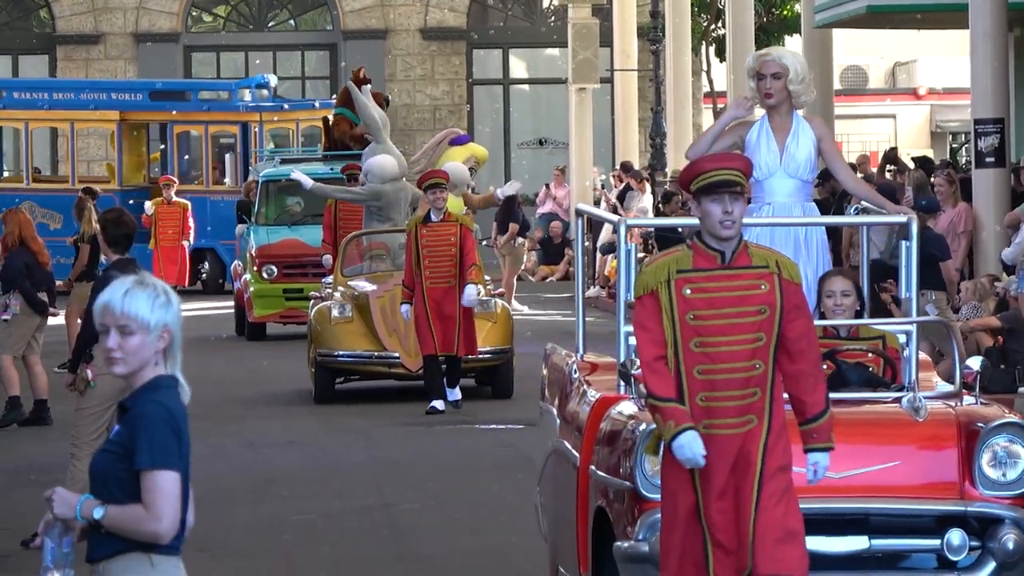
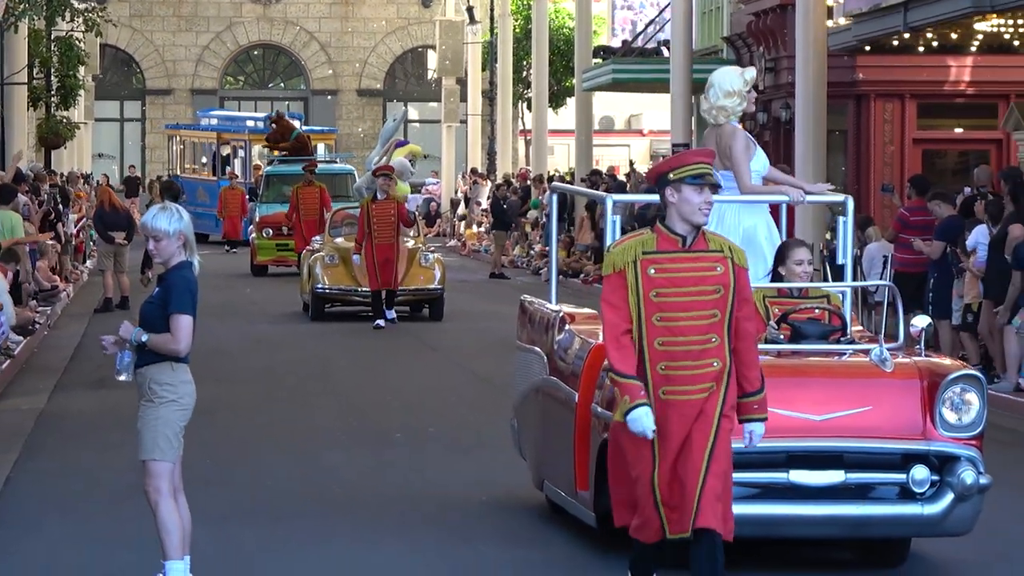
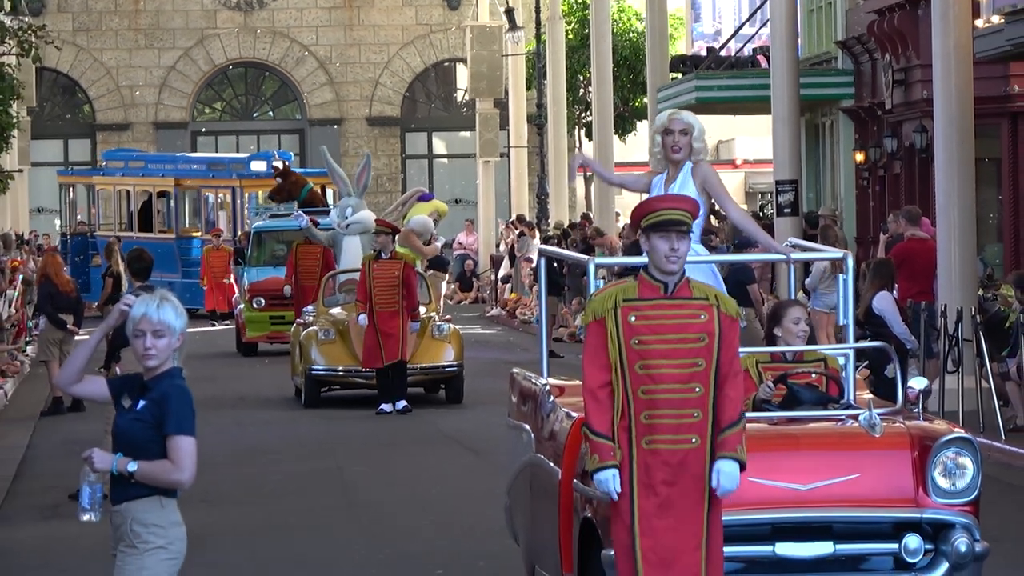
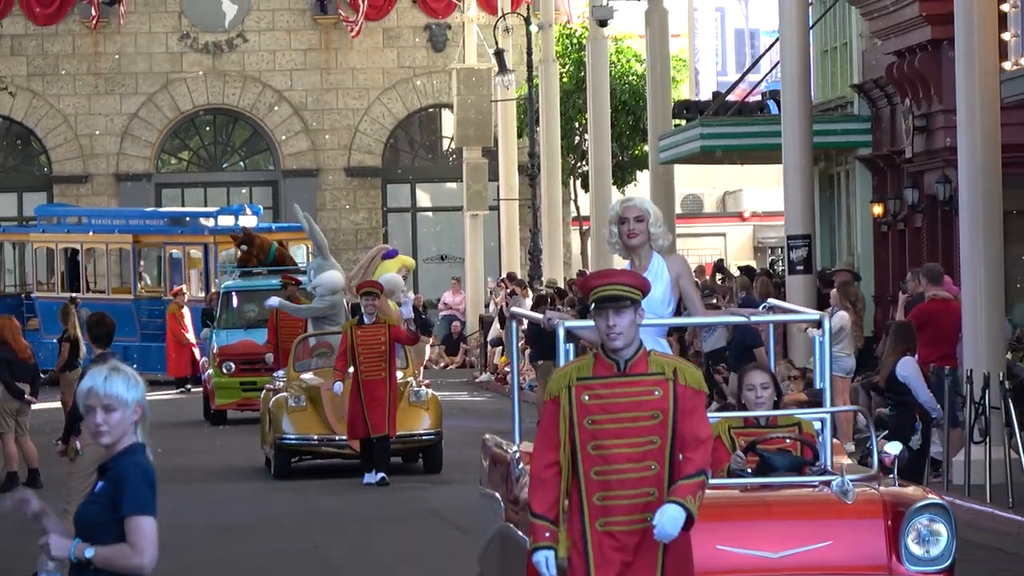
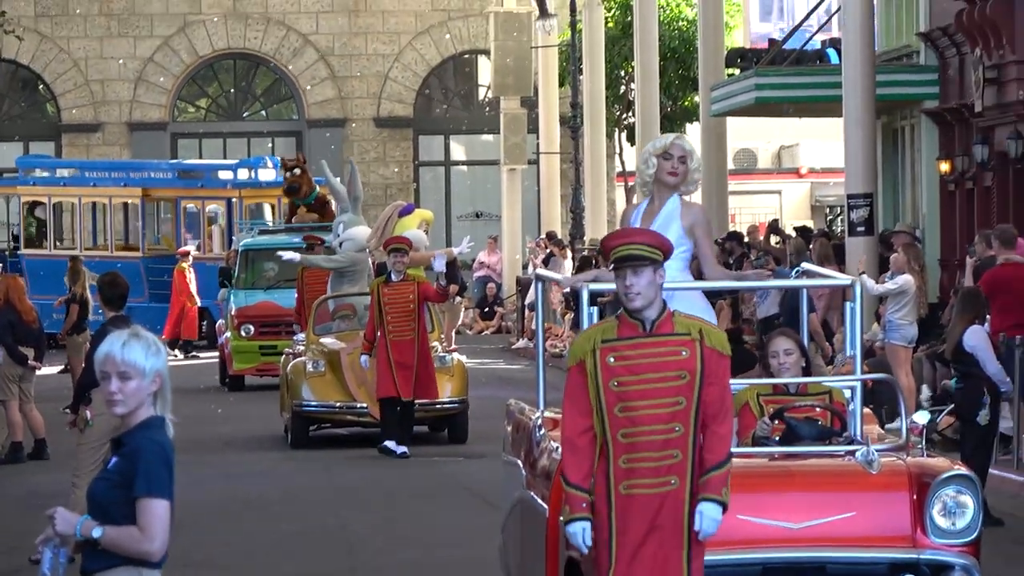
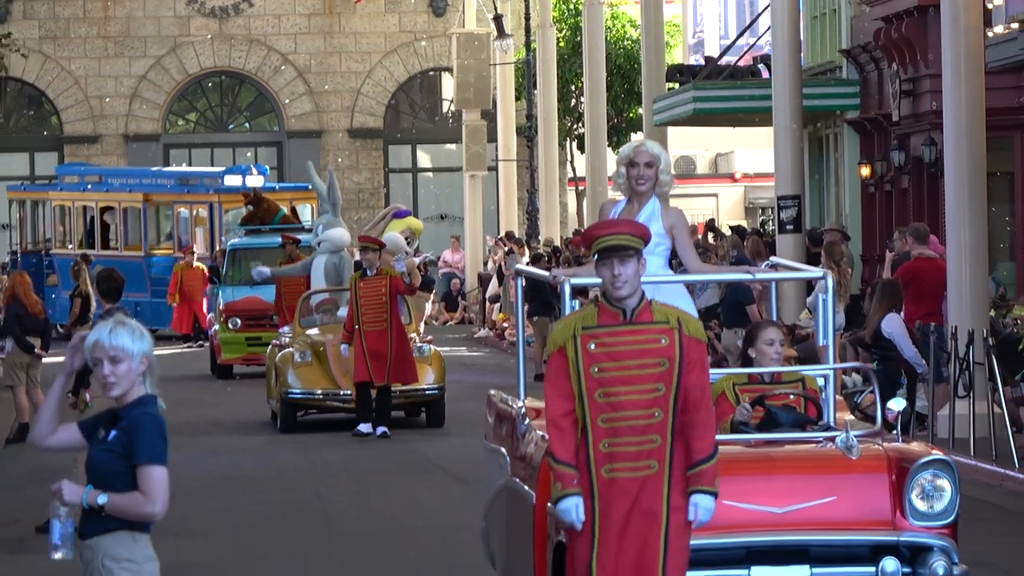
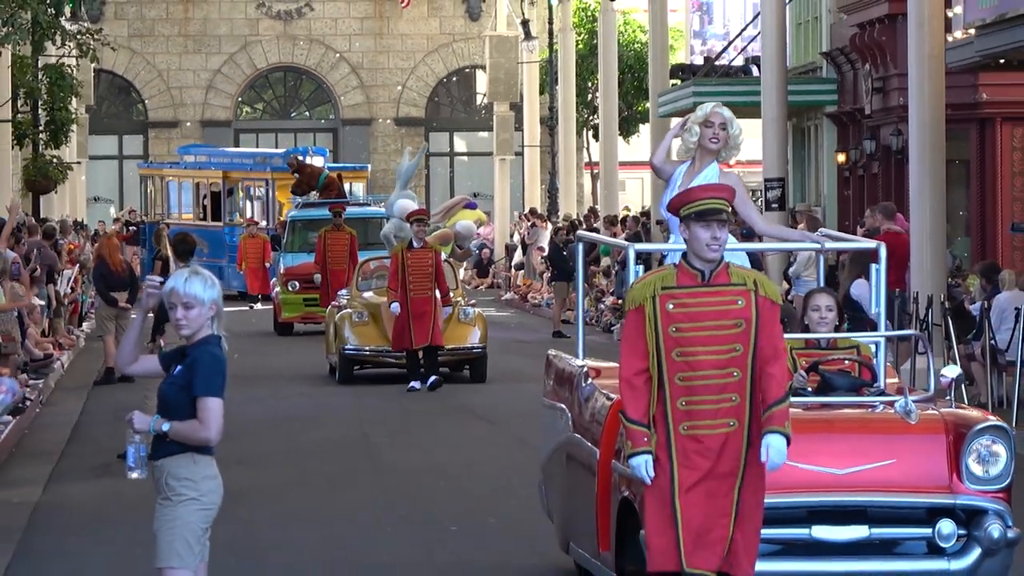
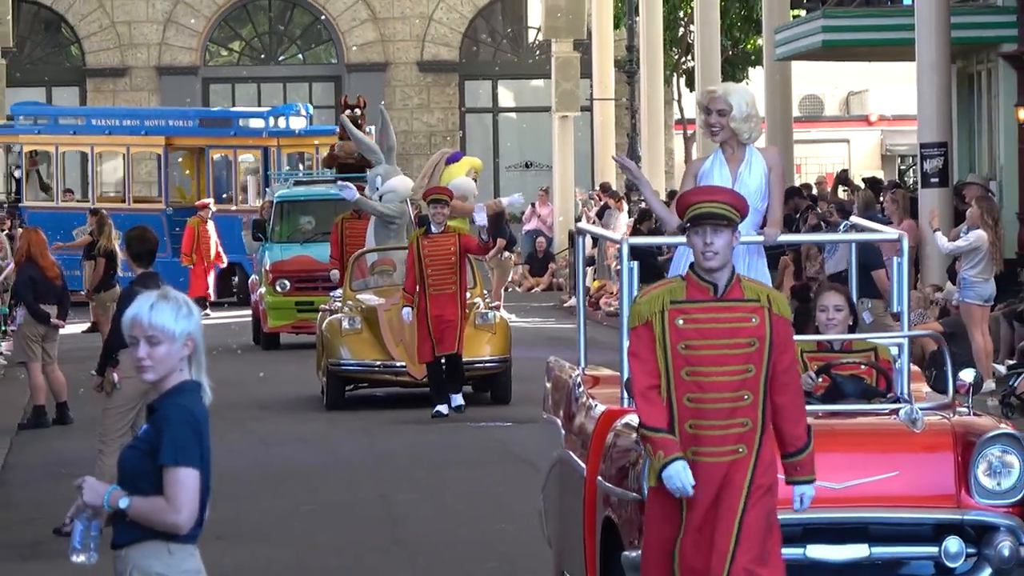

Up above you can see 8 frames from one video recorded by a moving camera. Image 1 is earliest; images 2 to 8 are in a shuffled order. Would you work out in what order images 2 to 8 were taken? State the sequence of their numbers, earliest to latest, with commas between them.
8, 5, 4, 6, 3, 7, 2
